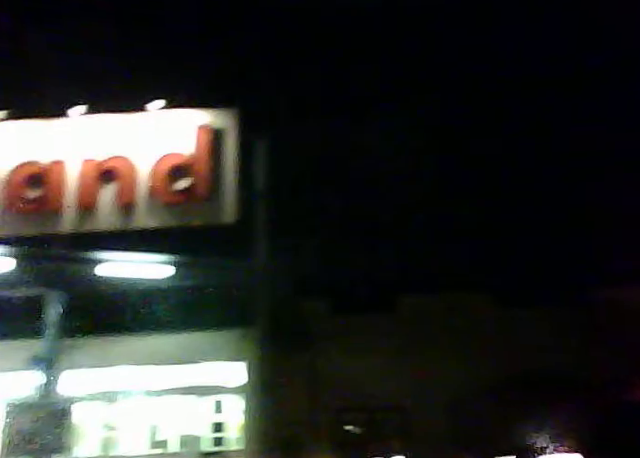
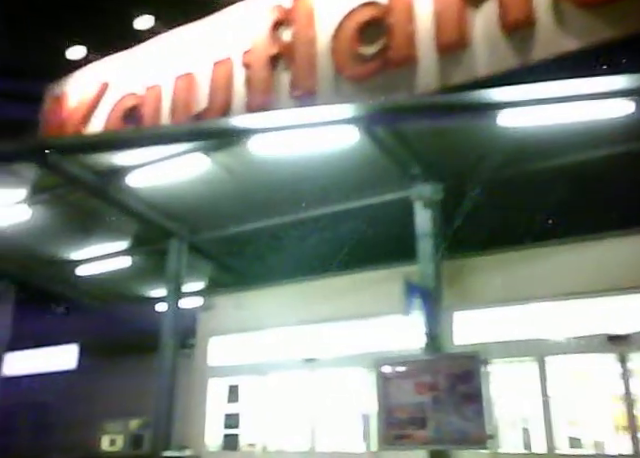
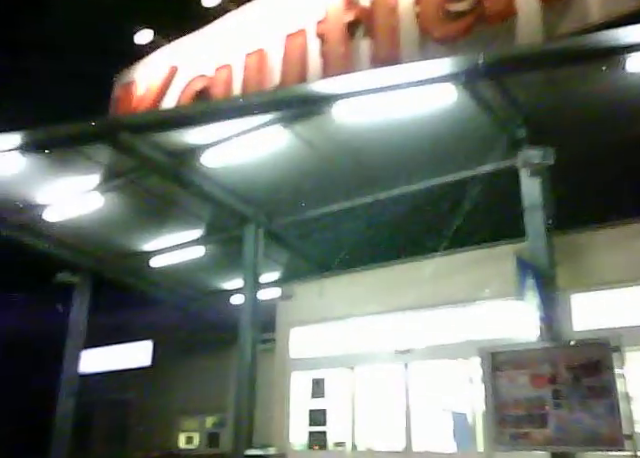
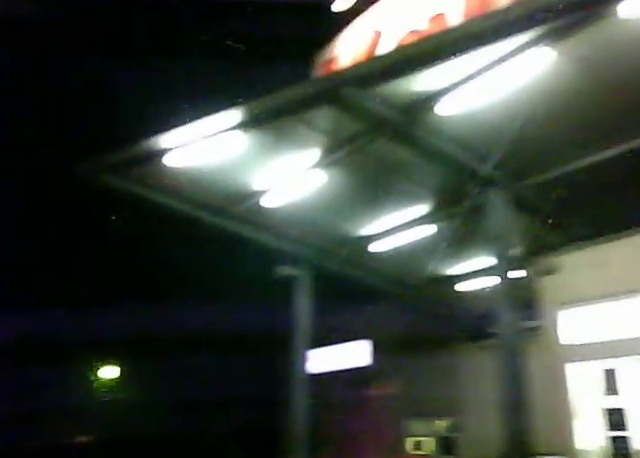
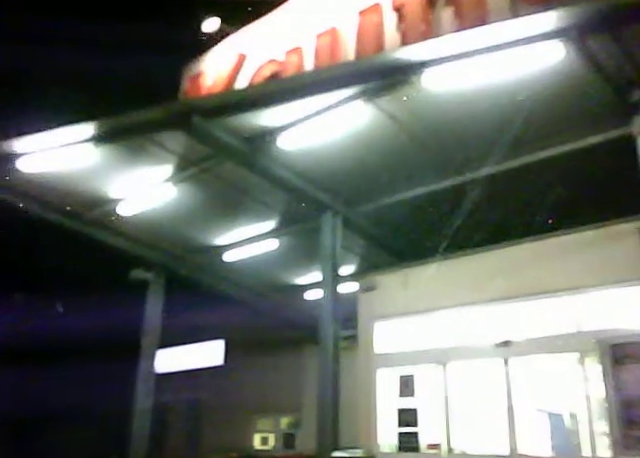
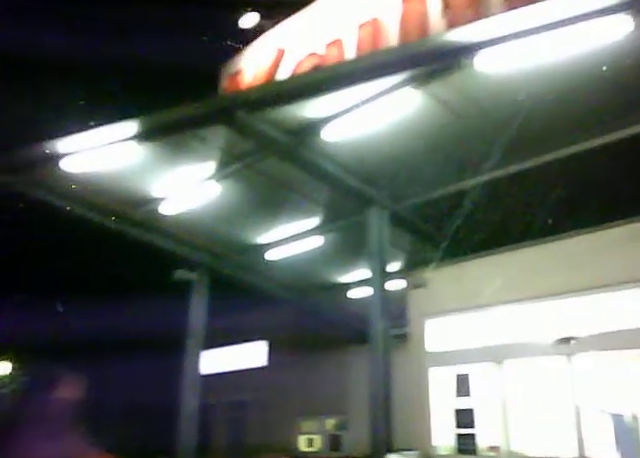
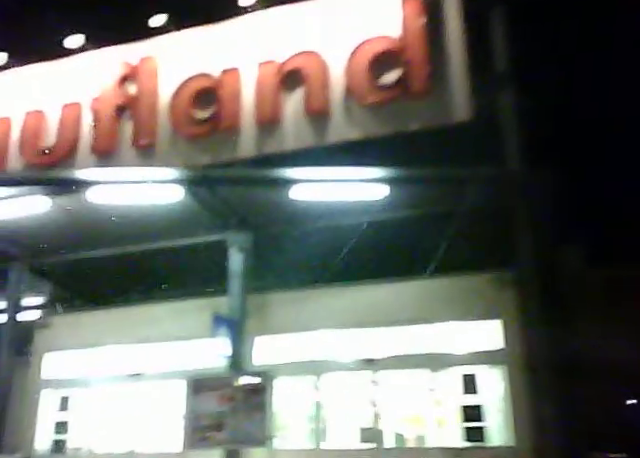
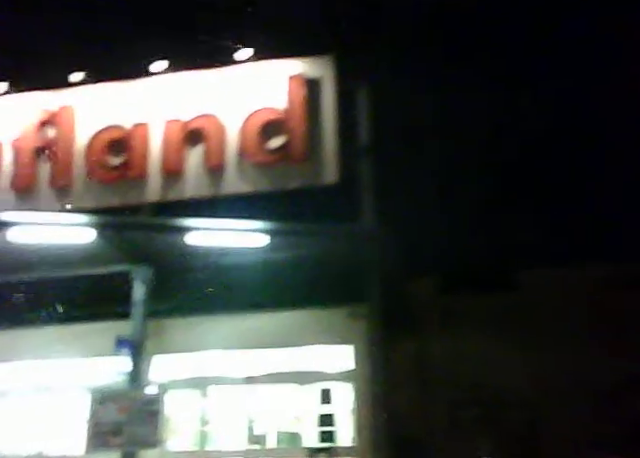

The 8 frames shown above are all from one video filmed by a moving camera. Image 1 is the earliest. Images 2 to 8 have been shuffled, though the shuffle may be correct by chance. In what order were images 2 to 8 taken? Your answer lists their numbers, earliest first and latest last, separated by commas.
8, 7, 2, 3, 5, 6, 4
